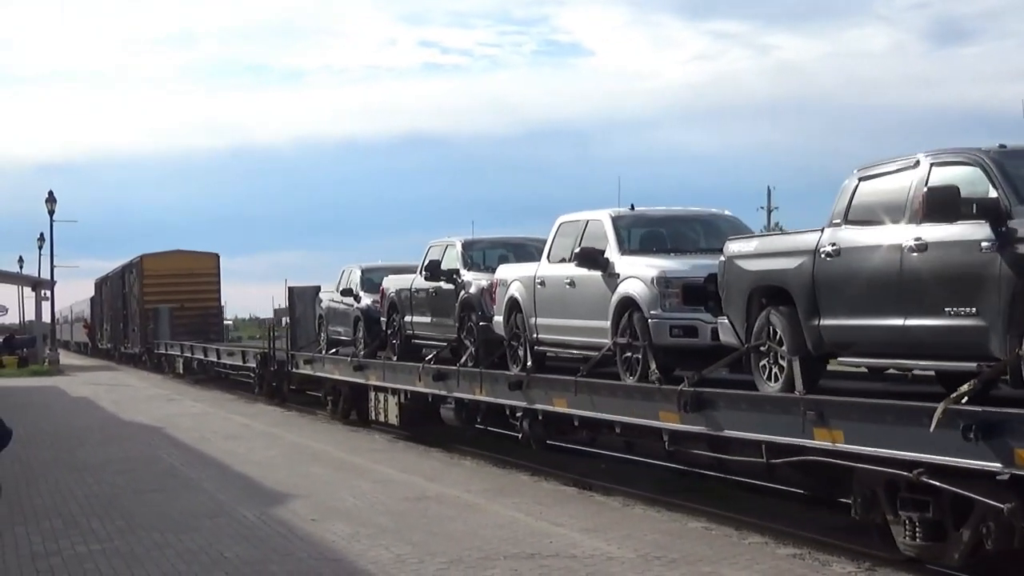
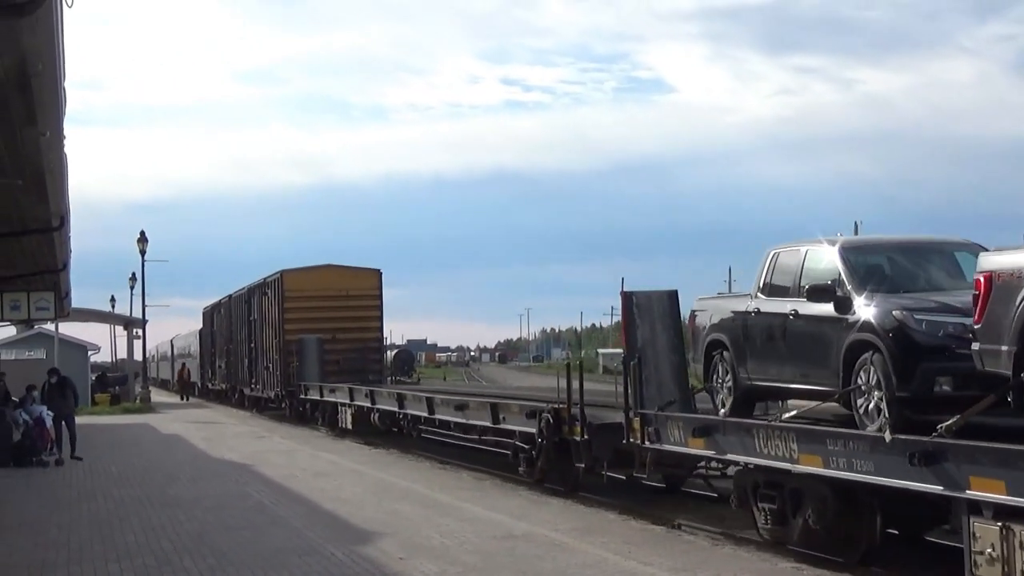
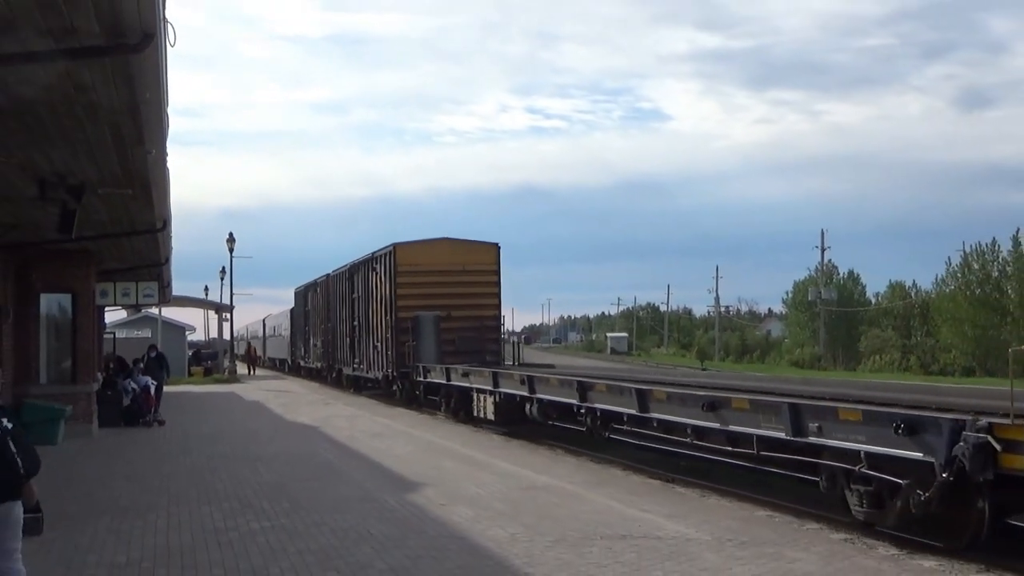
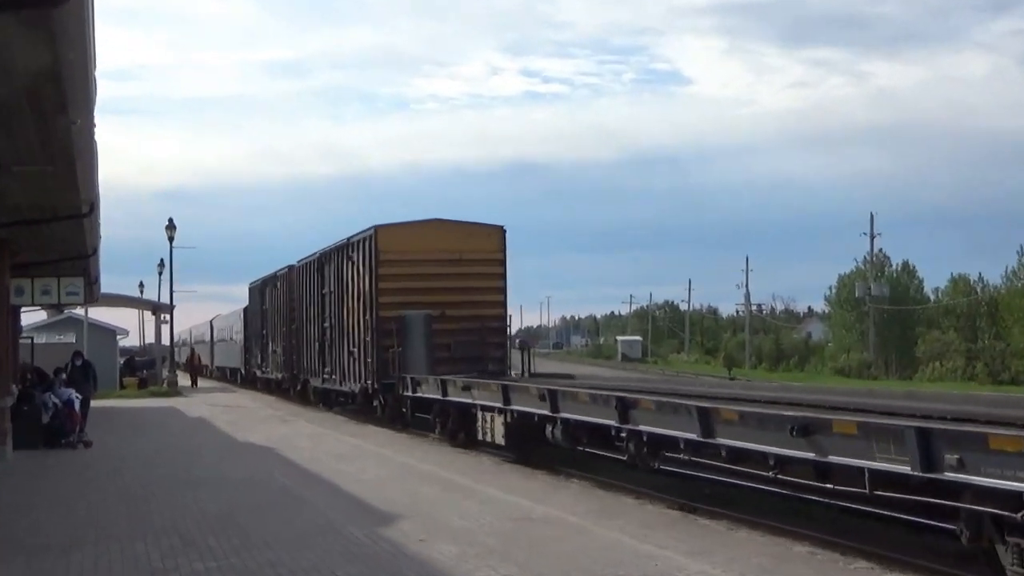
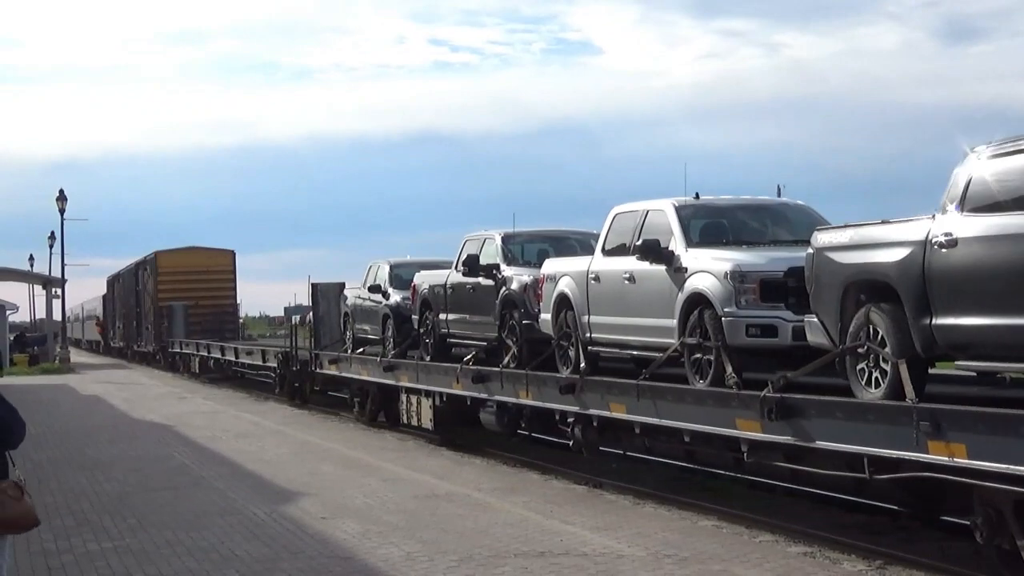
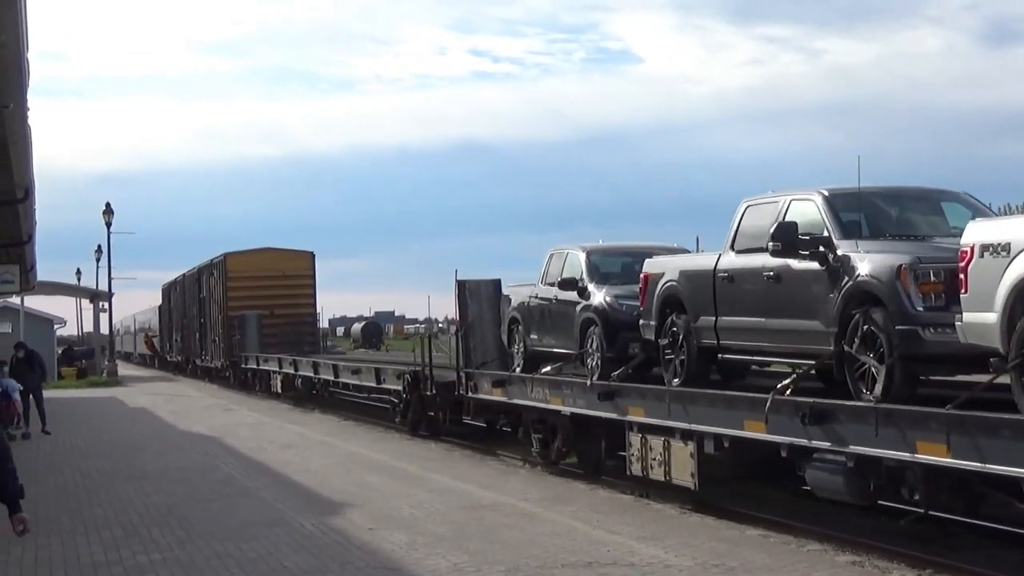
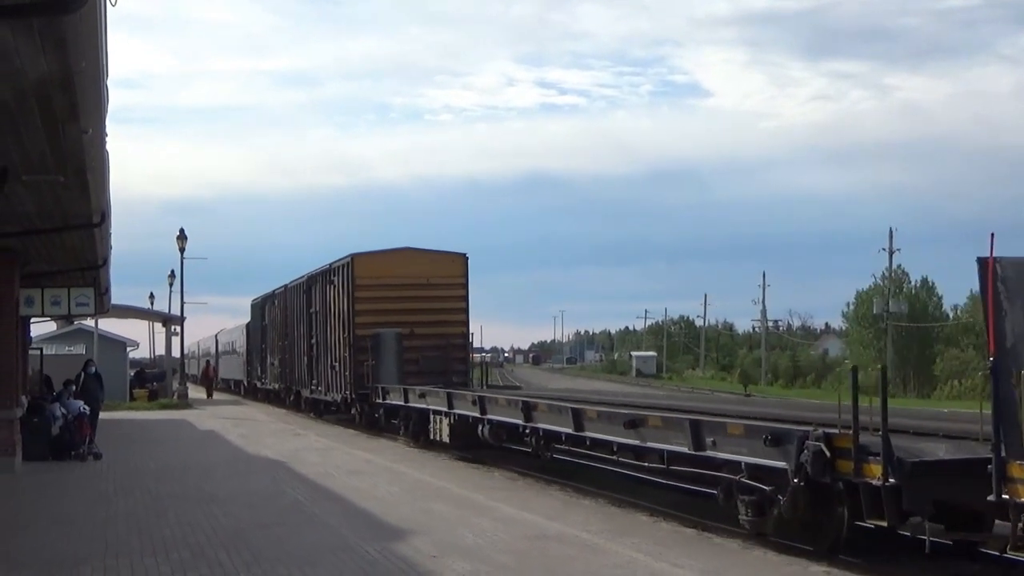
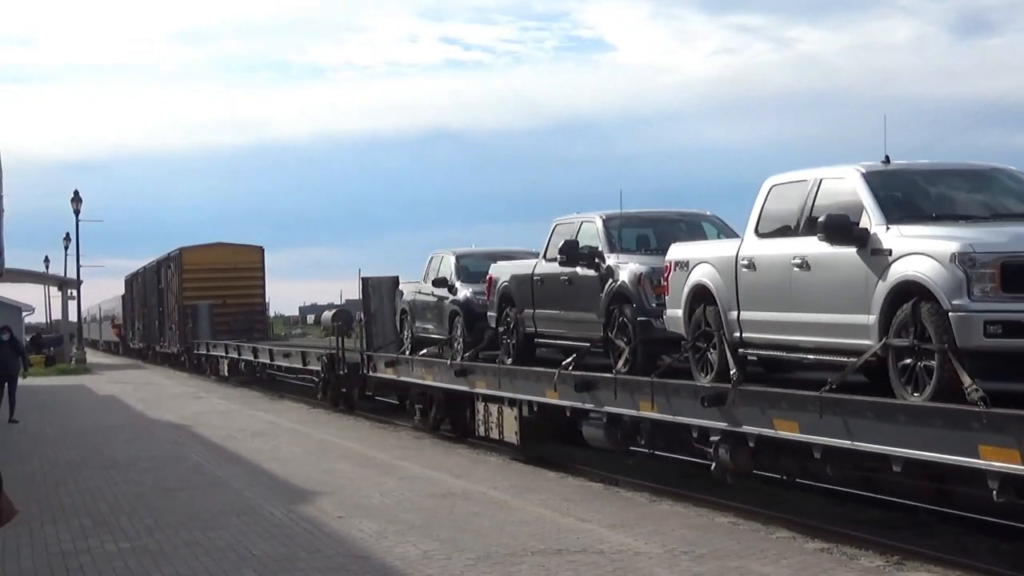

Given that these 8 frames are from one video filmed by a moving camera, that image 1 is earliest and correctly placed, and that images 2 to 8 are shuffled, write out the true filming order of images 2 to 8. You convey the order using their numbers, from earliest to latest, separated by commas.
5, 8, 6, 2, 7, 3, 4
